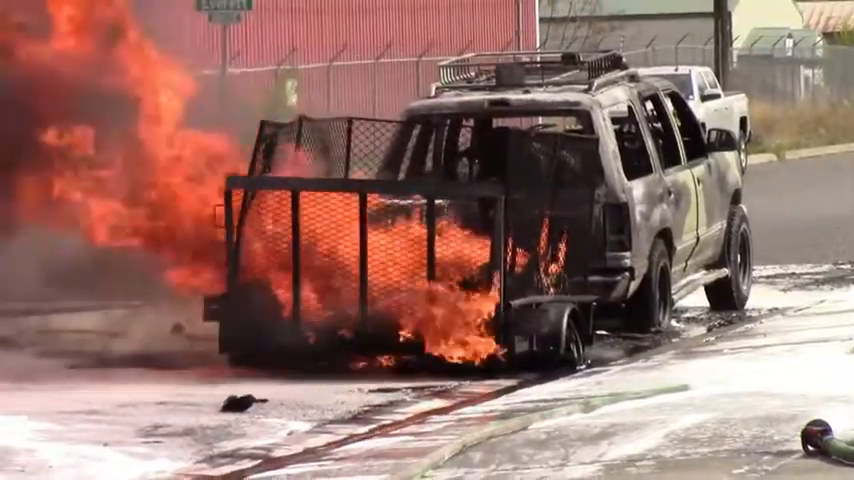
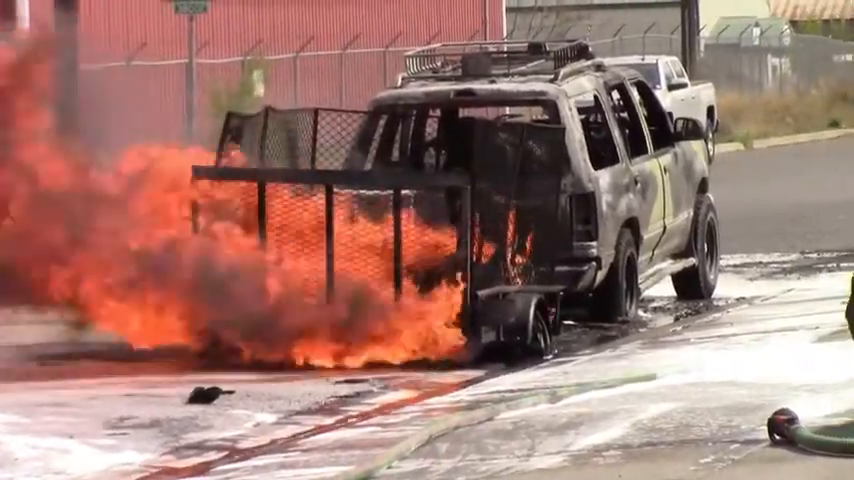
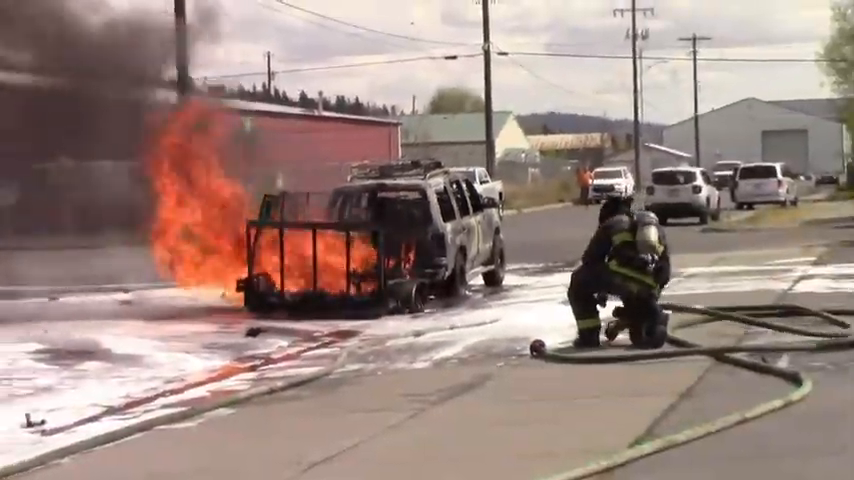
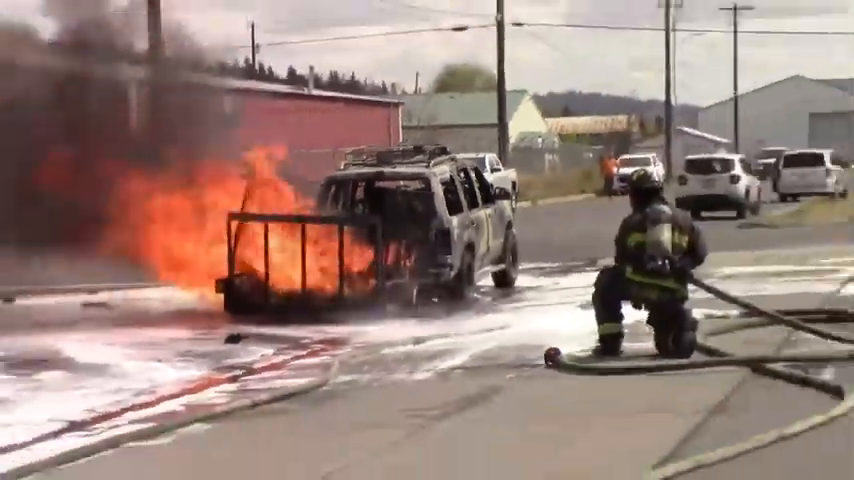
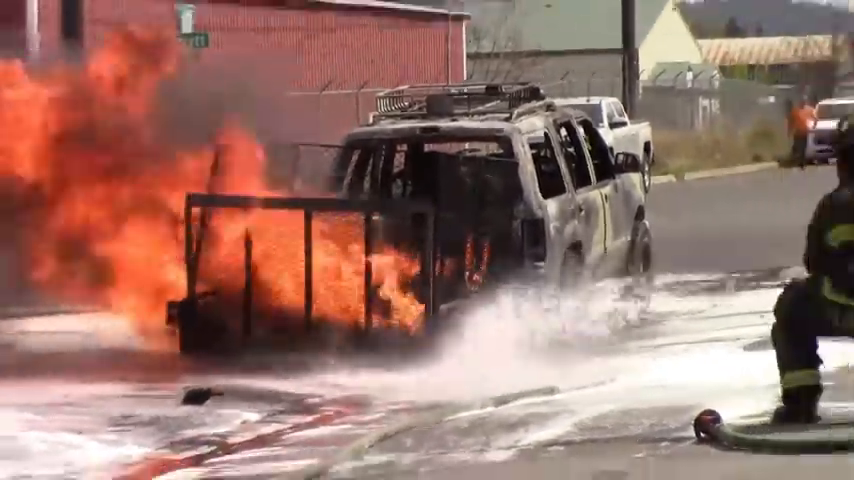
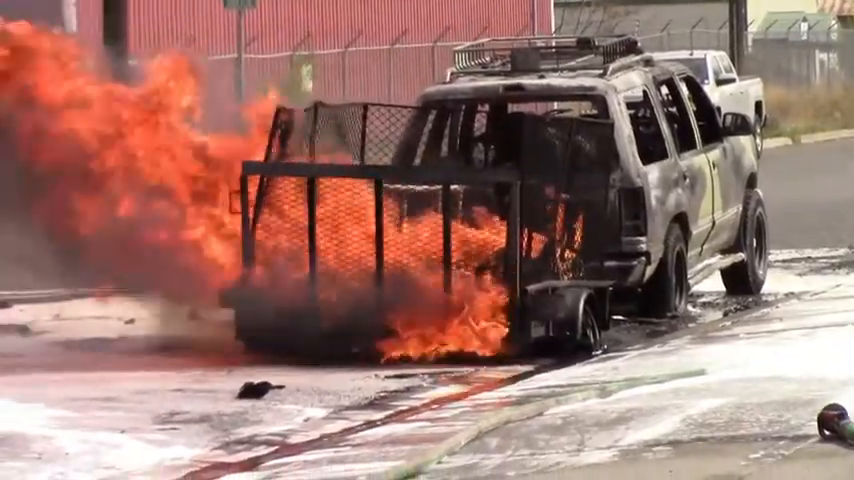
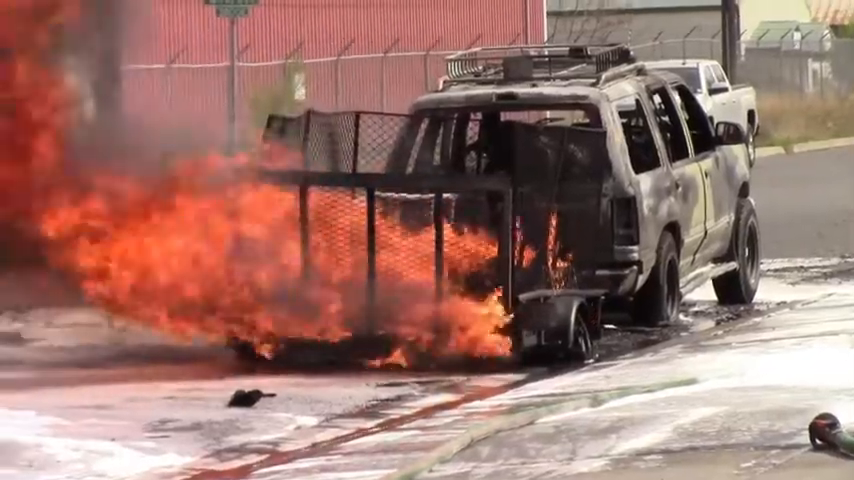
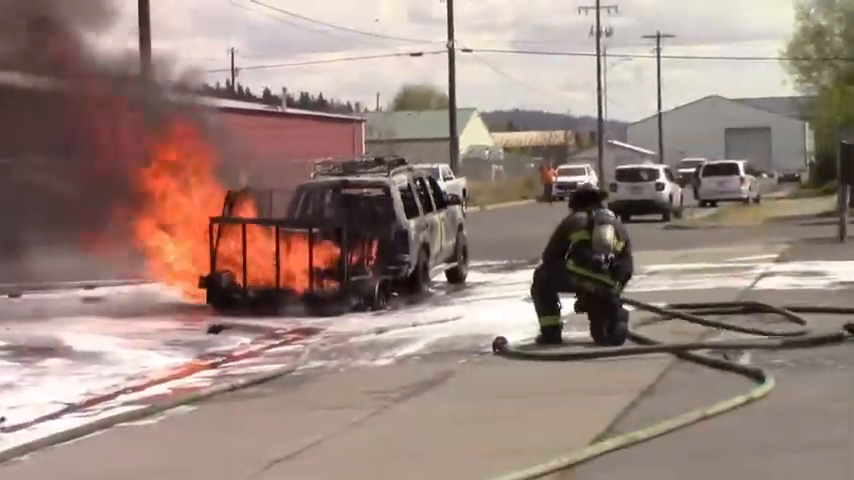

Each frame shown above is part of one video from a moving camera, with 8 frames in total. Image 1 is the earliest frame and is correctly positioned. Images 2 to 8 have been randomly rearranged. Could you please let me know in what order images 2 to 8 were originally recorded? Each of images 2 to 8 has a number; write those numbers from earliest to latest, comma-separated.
6, 2, 7, 5, 4, 8, 3
